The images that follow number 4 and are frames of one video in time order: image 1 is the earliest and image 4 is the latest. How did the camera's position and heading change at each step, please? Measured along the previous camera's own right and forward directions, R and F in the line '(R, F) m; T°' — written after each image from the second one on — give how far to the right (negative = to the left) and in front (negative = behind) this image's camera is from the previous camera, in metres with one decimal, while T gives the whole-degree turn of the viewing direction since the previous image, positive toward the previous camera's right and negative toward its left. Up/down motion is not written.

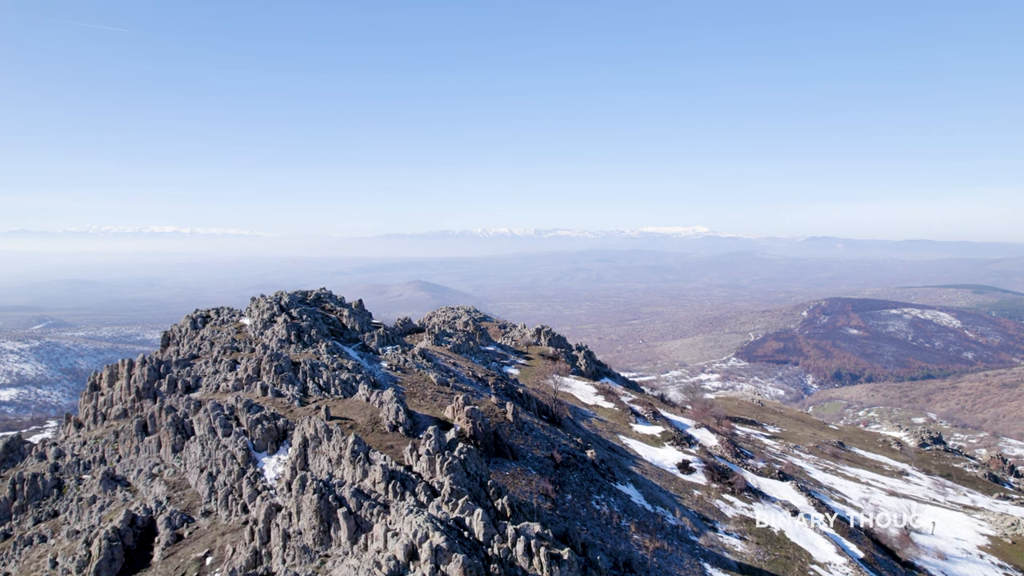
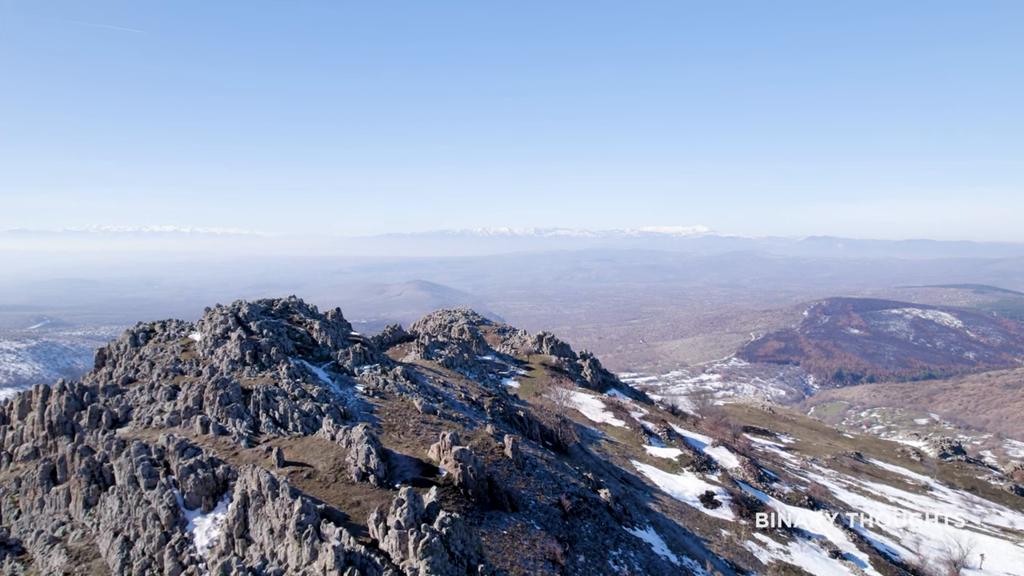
(+0.1, +6.6) m; 0°
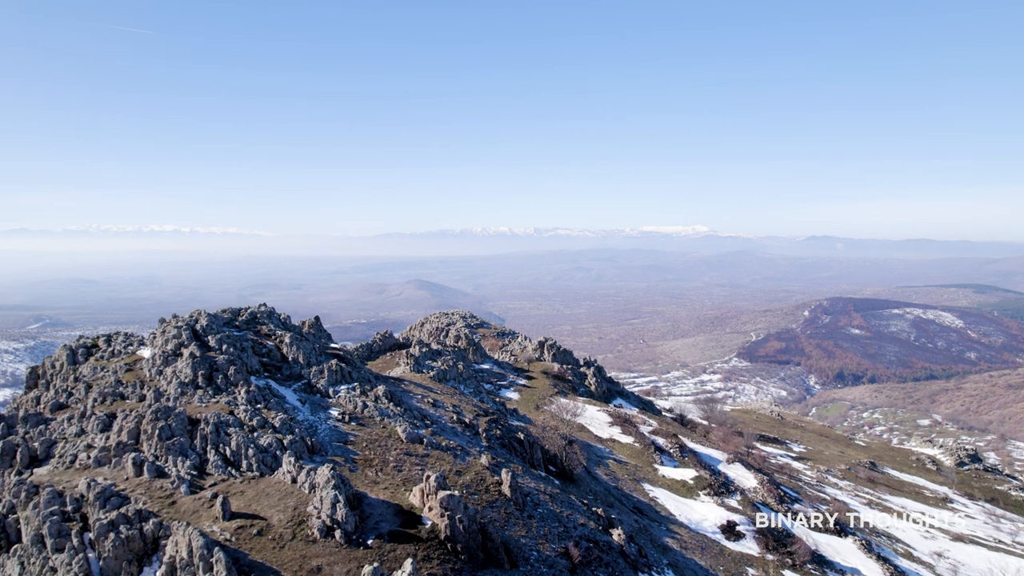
(+0.1, +4.9) m; 0°
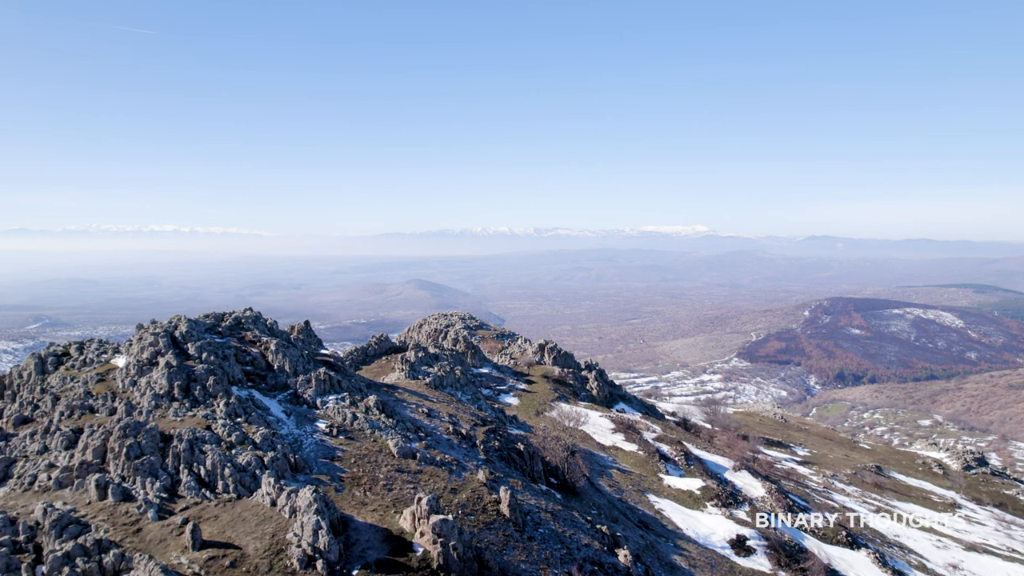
(0.0, +1.9) m; 0°
